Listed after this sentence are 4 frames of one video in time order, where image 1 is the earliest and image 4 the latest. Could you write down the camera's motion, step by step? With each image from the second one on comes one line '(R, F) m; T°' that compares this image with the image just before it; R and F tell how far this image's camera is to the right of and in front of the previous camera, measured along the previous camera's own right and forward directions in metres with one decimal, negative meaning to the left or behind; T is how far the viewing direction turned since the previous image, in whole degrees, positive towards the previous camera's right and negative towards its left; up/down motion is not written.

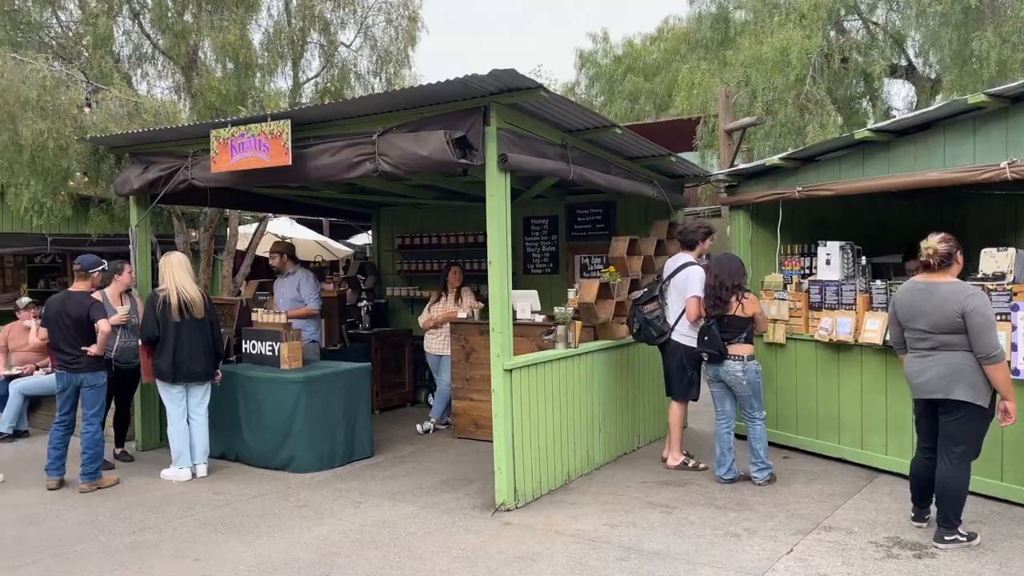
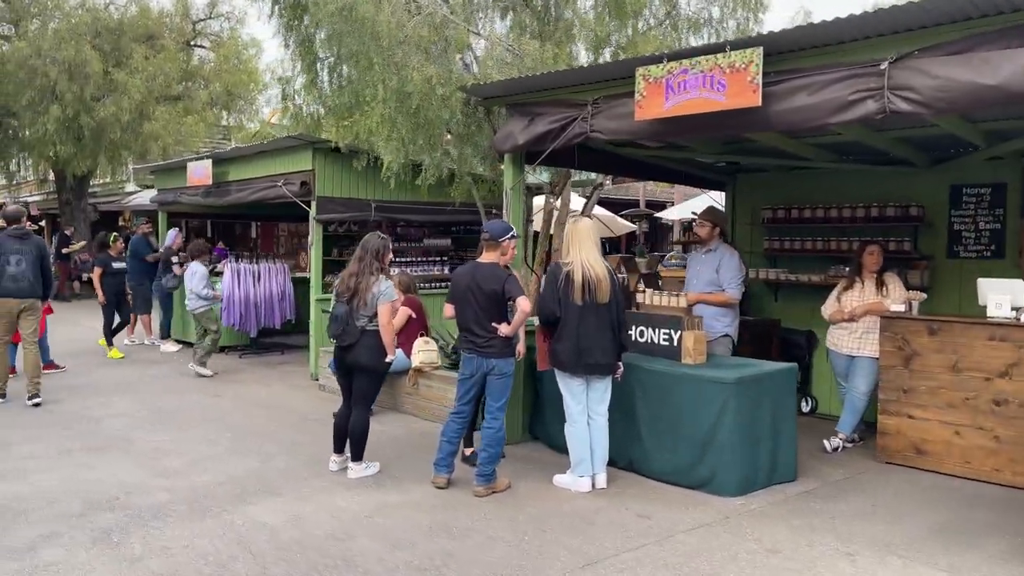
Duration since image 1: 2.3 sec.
(-1.8, +1.1) m; -14°
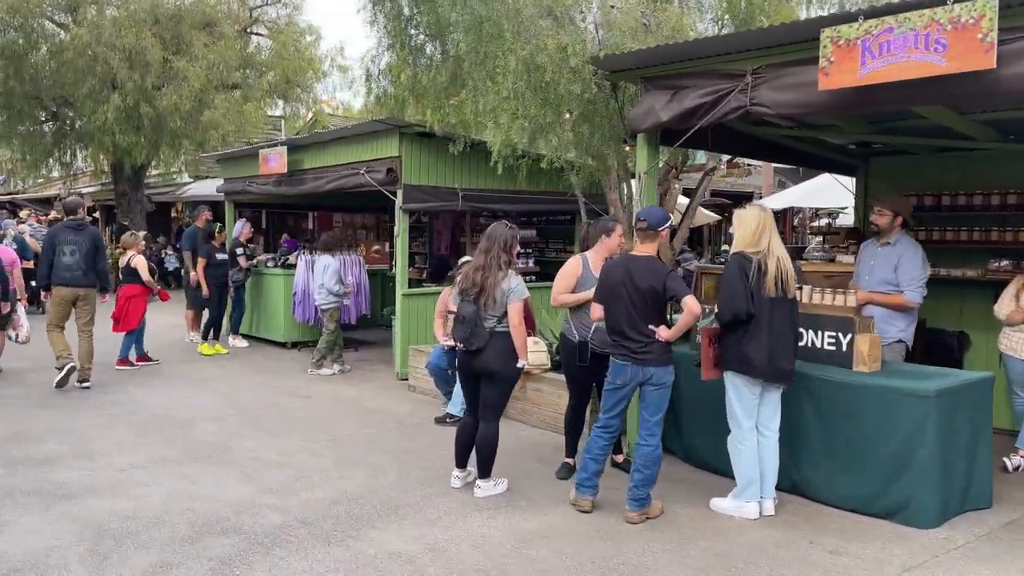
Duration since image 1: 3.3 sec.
(-0.7, +0.6) m; -2°
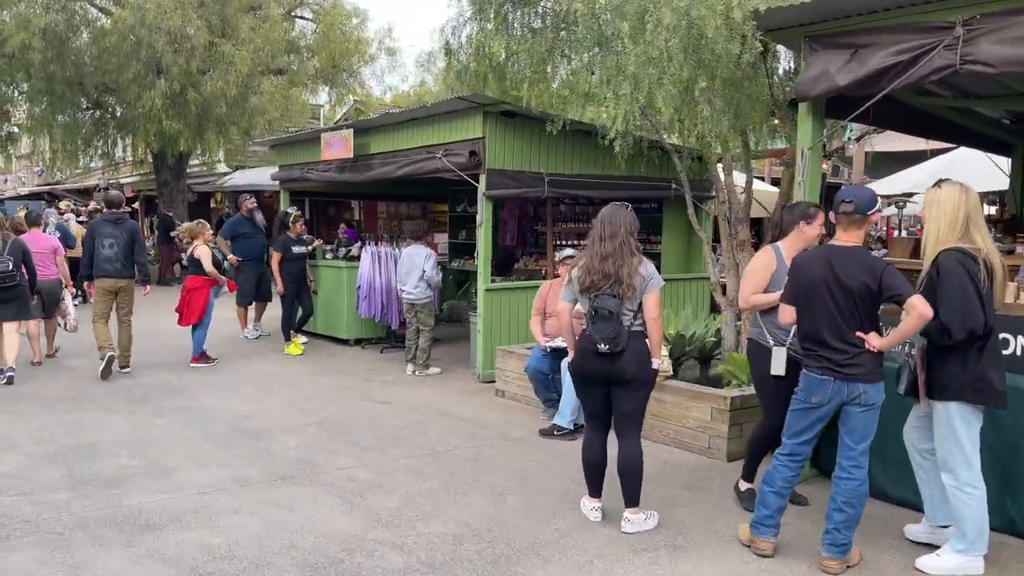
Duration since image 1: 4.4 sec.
(-0.7, +0.7) m; -2°
